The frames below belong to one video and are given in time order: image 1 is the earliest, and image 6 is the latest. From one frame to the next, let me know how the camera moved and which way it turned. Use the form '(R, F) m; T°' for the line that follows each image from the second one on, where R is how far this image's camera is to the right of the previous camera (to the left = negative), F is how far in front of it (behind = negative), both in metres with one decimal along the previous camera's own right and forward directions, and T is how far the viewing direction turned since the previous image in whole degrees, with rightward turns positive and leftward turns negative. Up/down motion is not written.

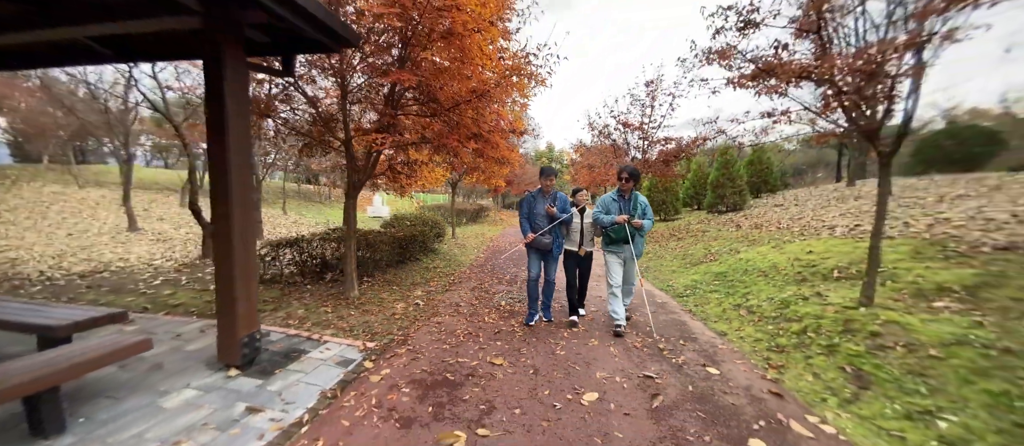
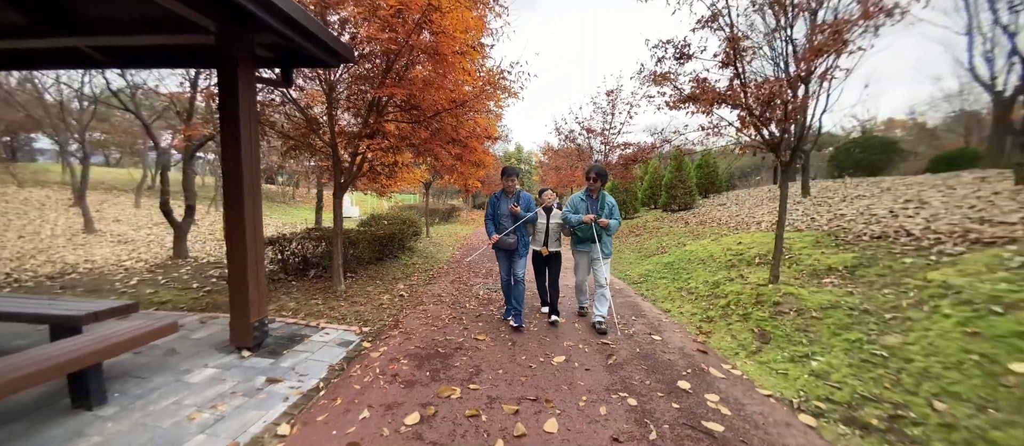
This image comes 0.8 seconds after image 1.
(-0.1, -0.5) m; +5°
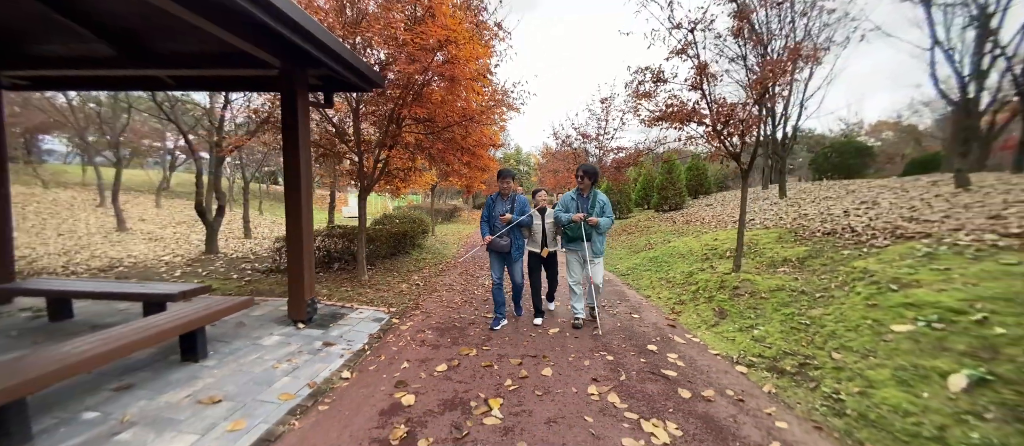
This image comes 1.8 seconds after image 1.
(-0.1, -0.6) m; 0°
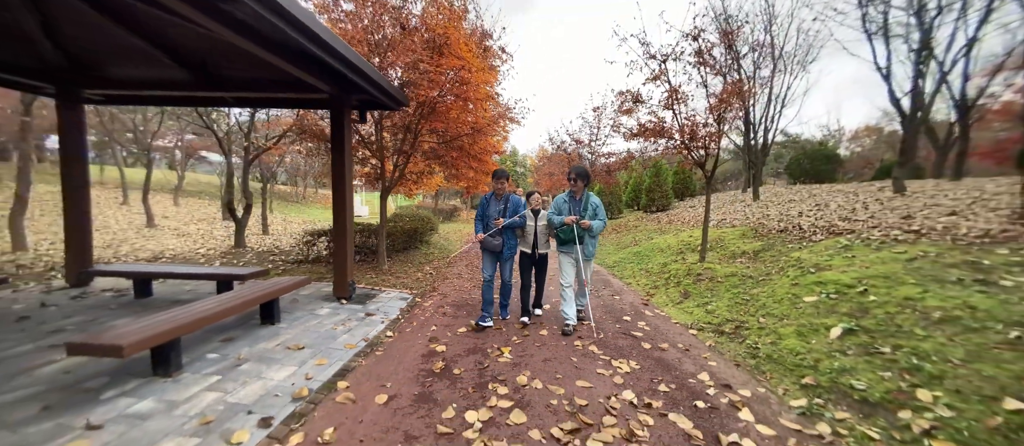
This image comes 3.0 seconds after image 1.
(-0.1, -0.8) m; +1°
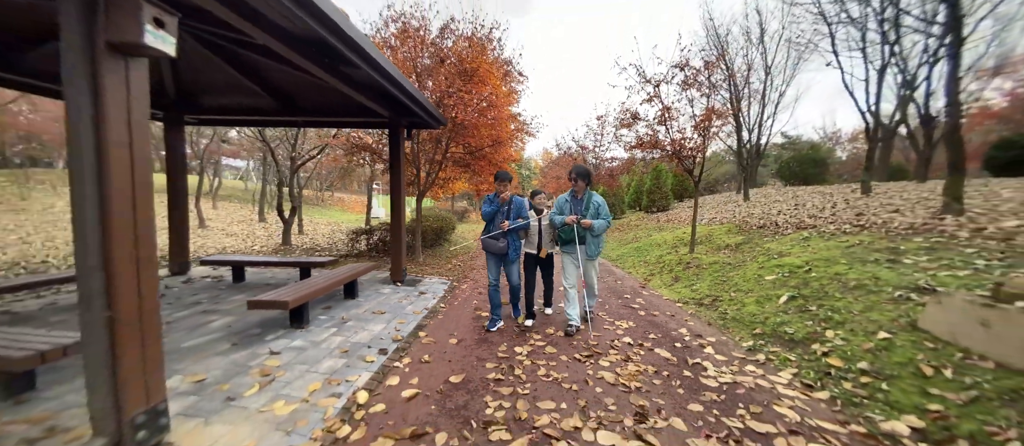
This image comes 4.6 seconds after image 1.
(-0.3, -1.0) m; 0°
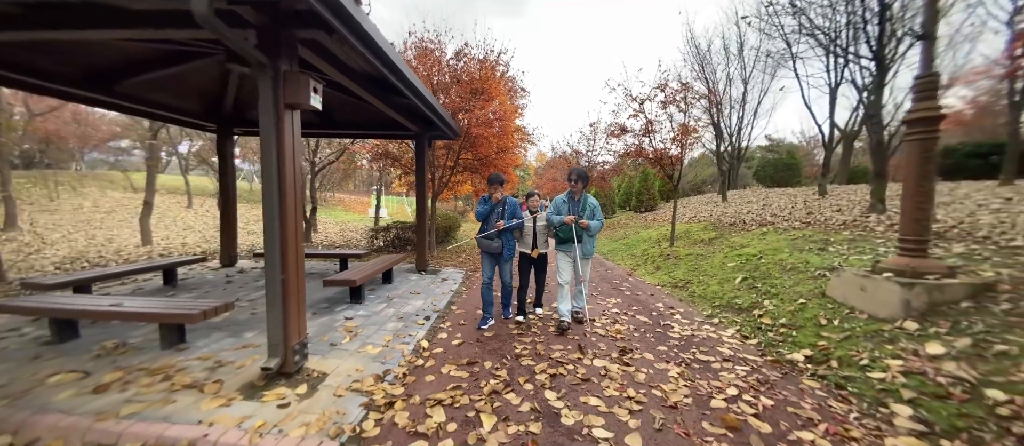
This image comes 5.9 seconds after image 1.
(-0.3, -0.9) m; +1°
